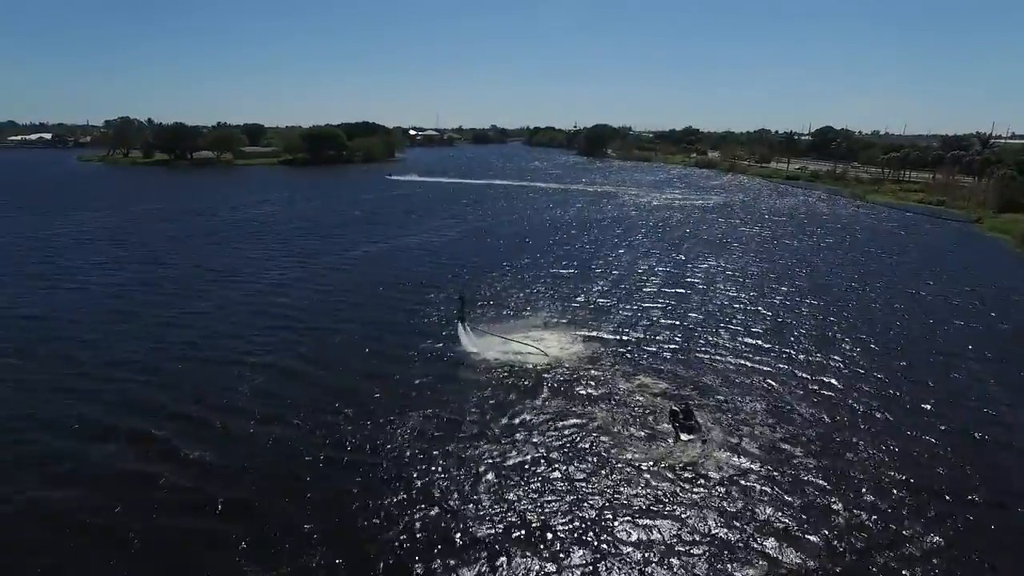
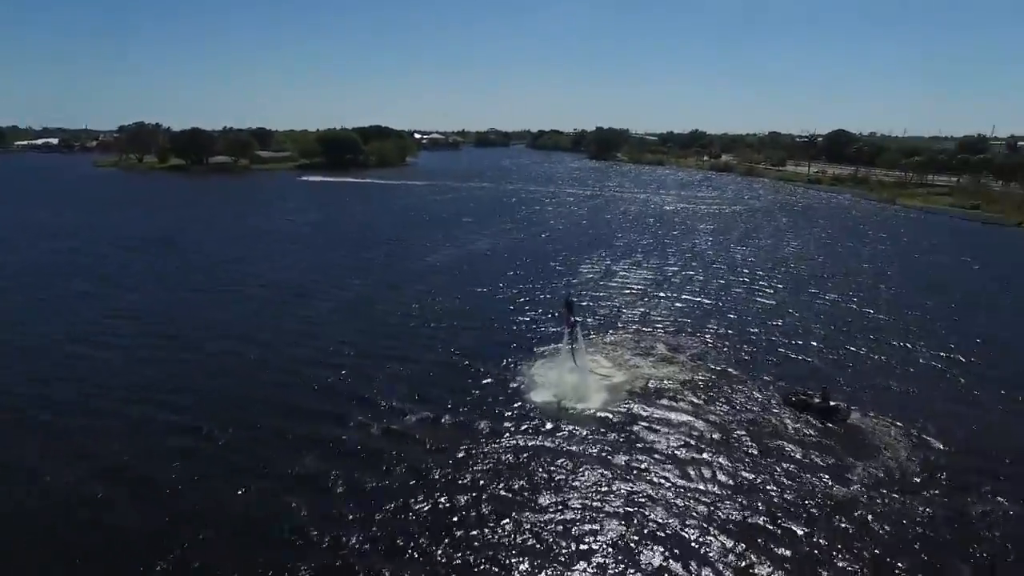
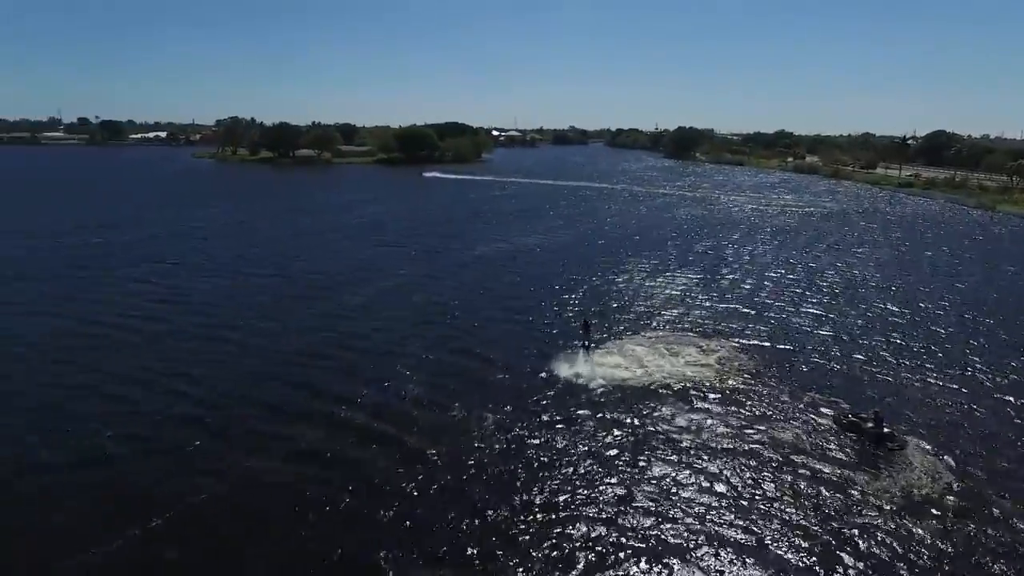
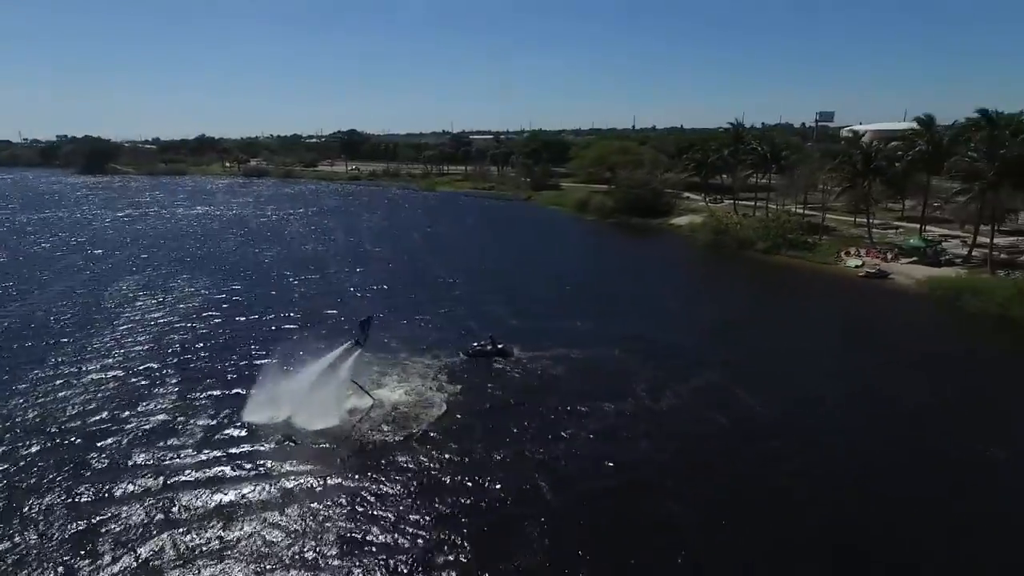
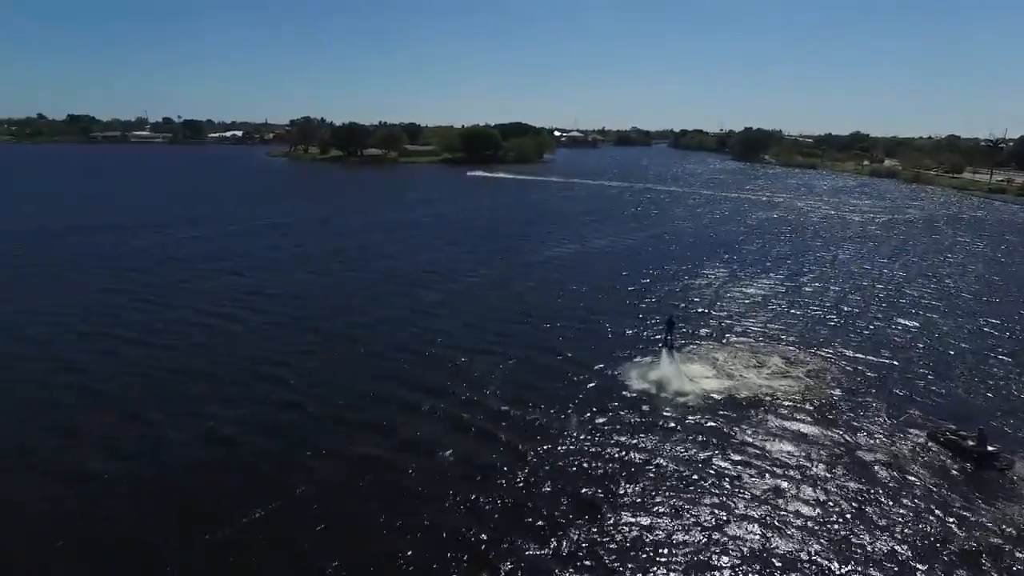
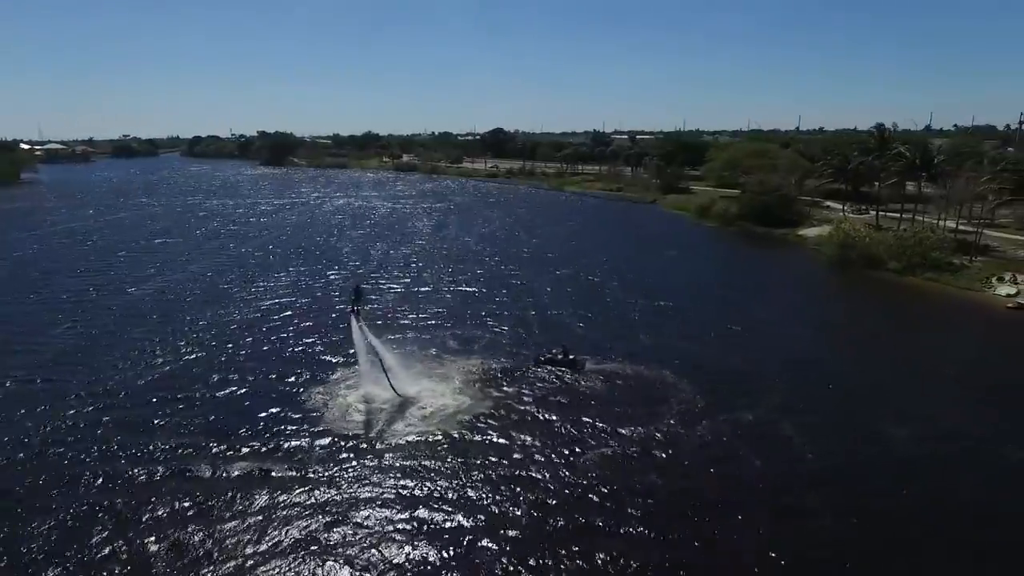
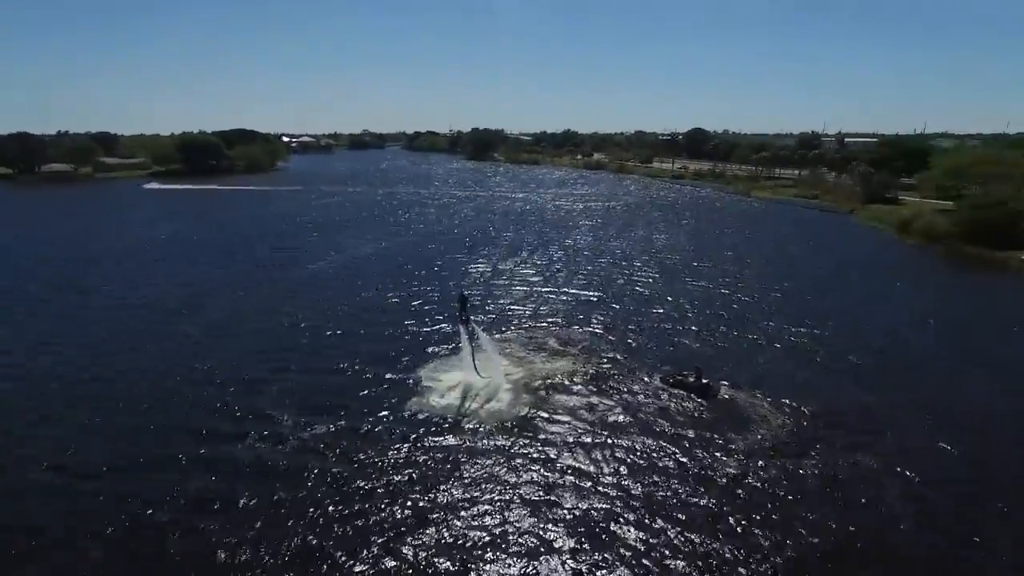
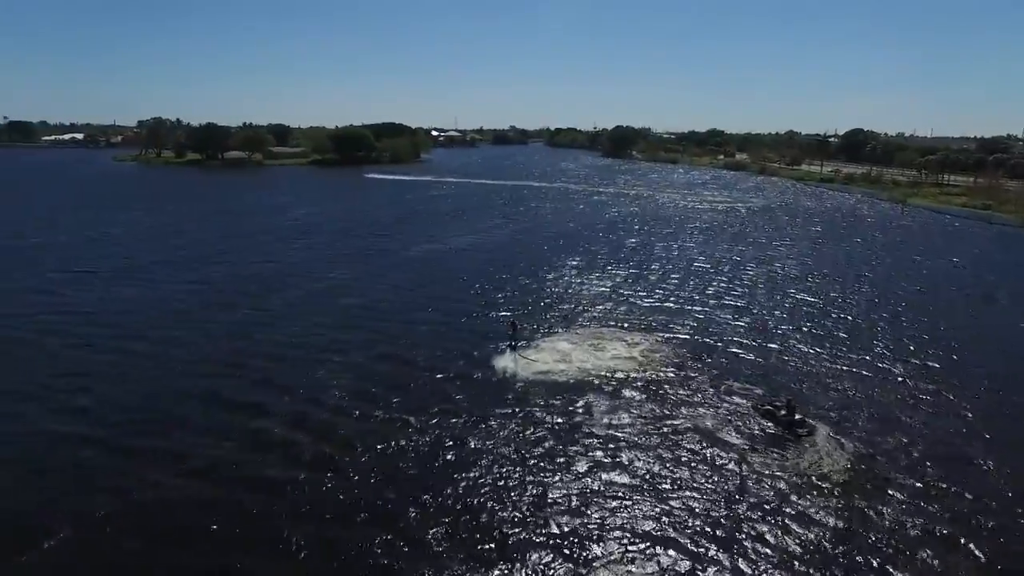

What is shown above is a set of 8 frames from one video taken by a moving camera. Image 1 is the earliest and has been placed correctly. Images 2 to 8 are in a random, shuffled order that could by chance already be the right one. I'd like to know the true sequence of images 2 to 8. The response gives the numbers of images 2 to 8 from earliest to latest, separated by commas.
8, 3, 5, 2, 7, 6, 4
